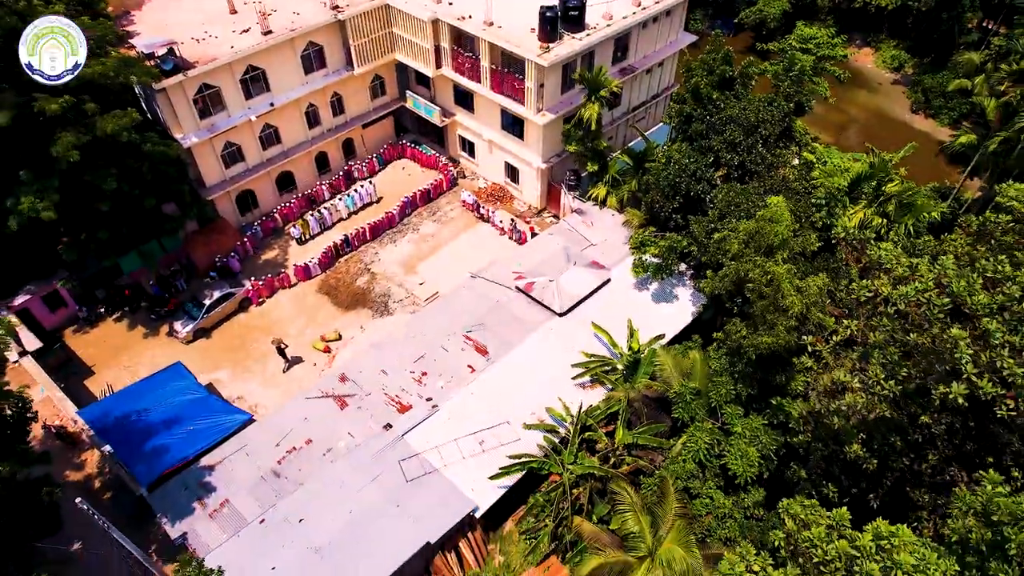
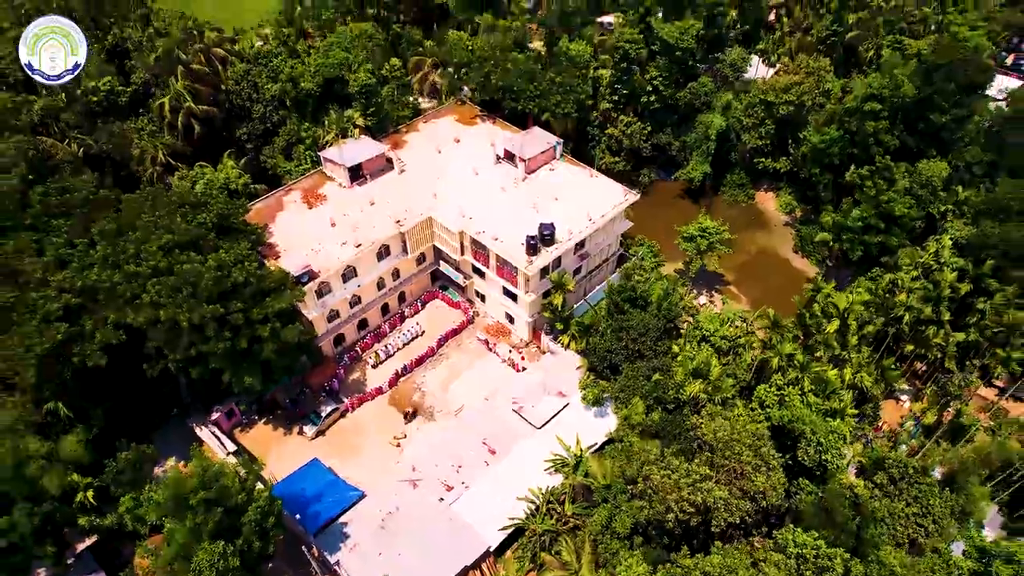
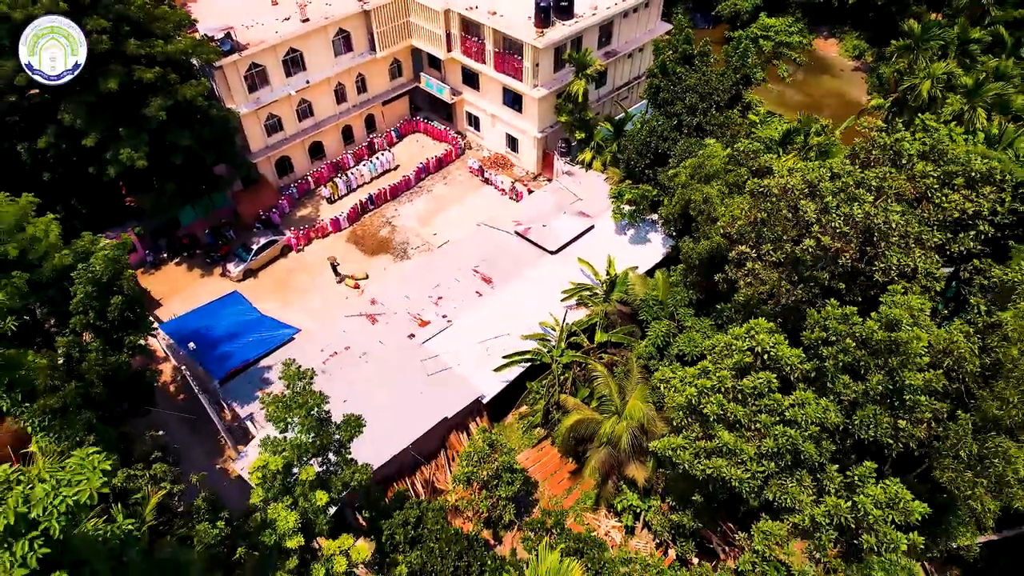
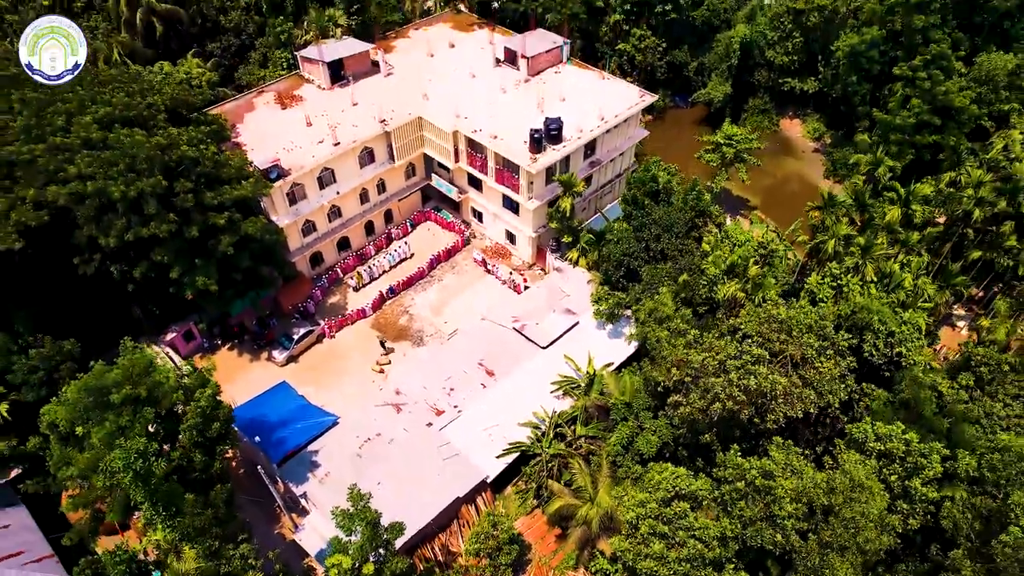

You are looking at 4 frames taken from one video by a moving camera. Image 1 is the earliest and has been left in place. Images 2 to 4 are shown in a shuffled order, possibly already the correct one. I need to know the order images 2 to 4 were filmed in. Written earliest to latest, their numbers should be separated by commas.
3, 4, 2
